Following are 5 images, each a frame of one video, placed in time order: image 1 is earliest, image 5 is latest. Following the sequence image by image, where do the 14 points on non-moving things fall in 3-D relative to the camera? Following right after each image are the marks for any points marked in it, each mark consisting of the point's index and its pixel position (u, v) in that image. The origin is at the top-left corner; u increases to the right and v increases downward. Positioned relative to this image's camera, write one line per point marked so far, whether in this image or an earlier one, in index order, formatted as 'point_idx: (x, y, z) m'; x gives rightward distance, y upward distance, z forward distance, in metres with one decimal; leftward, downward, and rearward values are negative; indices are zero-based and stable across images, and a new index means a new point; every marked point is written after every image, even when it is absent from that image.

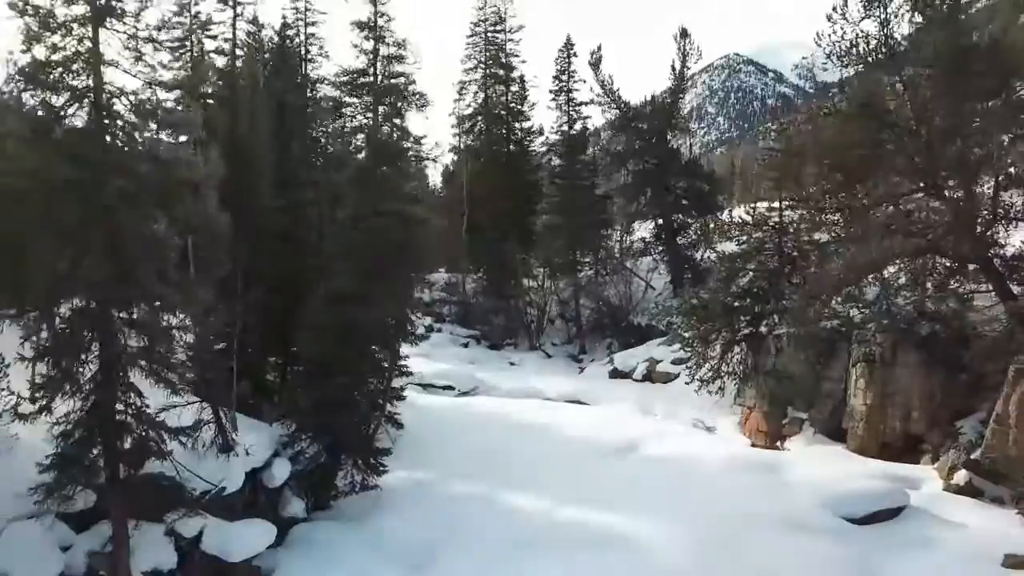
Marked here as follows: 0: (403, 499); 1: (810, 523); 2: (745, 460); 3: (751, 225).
0: (-1.3, -2.6, +14.4) m
1: (+3.2, -2.5, +12.6) m
2: (+3.0, -2.3, +15.4) m
3: (+4.1, +1.1, +20.1) m
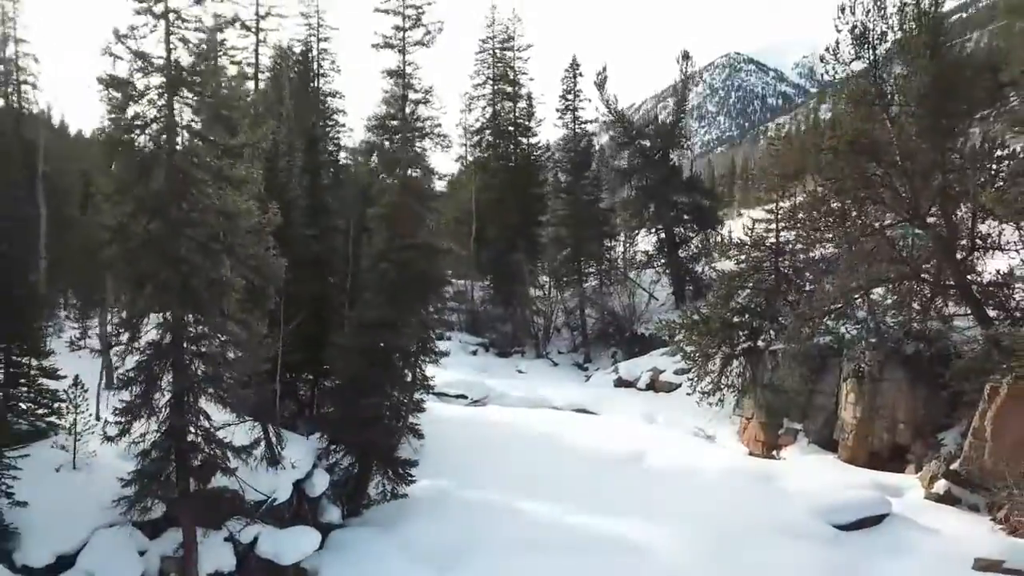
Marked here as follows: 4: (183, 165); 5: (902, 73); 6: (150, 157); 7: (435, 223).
0: (-1.1, -2.9, +15.6) m
1: (+3.4, -2.9, +13.8) m
2: (+3.2, -2.6, +16.6) m
3: (+4.3, +0.8, +21.4) m
4: (-2.8, +1.0, +10.0) m
5: (+5.5, +3.0, +16.7) m
6: (-3.0, +1.1, +9.8) m
7: (-1.0, +0.9, +15.8) m
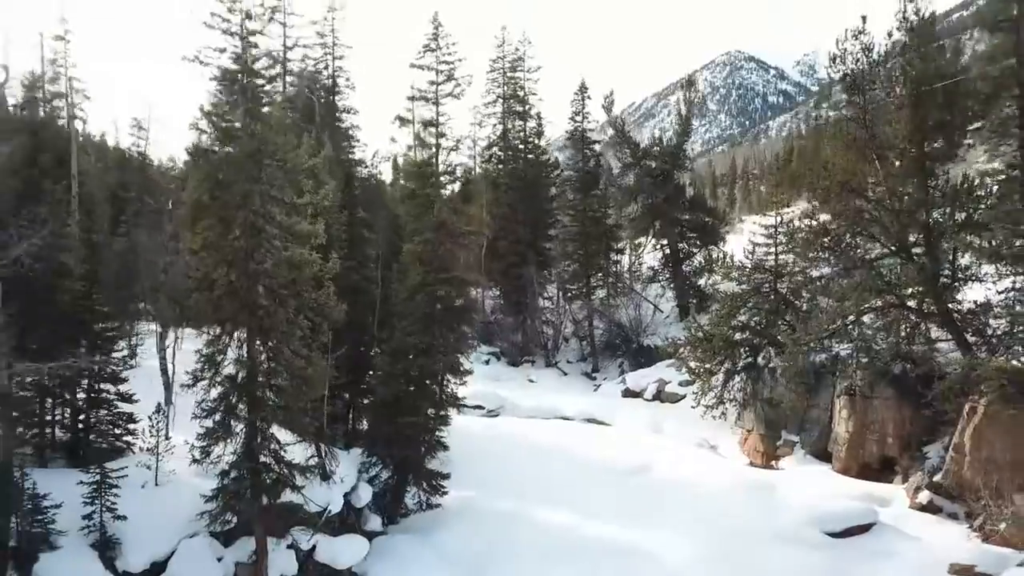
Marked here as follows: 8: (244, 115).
0: (-0.8, -3.3, +17.2) m
1: (+3.7, -3.3, +15.3) m
2: (+3.6, -3.0, +18.2) m
3: (+4.7, +0.4, +22.9) m
4: (-2.5, +0.6, +11.5) m
5: (+5.9, +2.6, +18.2) m
6: (-2.7, +0.7, +11.4) m
7: (-0.7, +0.5, +17.3) m
8: (-2.6, +1.7, +11.3) m
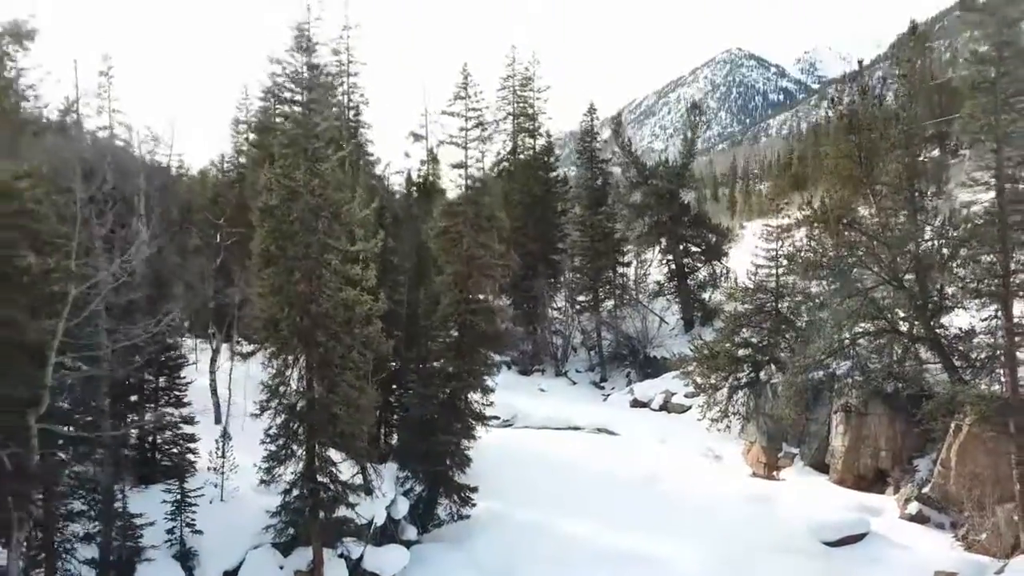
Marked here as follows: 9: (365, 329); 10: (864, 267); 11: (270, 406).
0: (-0.4, -3.7, +18.6) m
1: (+4.1, -3.7, +16.8) m
2: (+3.9, -3.4, +19.6) m
3: (+5.0, 0.0, +24.3) m
4: (-2.2, +0.2, +13.0) m
5: (+6.2, +2.2, +19.6) m
6: (-2.4, +0.2, +12.8) m
7: (-0.4, 0.0, +18.8) m
8: (-2.2, +1.2, +12.7) m
9: (-1.8, -0.5, +14.0) m
10: (+6.0, +0.4, +19.8) m
11: (-2.8, -1.3, +13.3) m
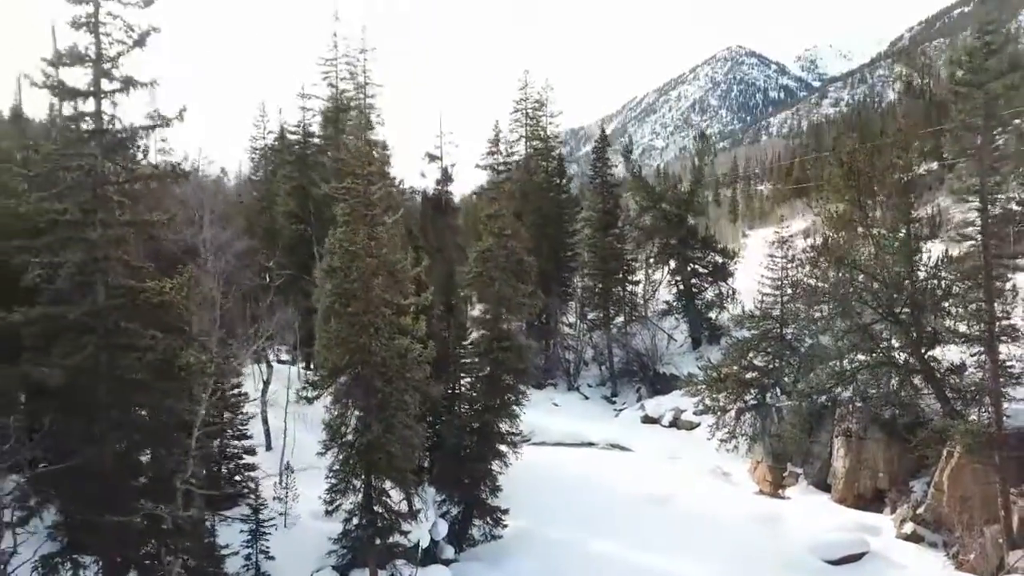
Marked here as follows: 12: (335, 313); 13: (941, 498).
0: (0.0, -4.4, +20.2) m
1: (+4.5, -4.3, +18.4) m
2: (+4.4, -4.0, +21.2) m
3: (+5.5, -0.7, +25.9) m
4: (-1.7, -0.4, +14.5) m
5: (+6.7, +1.6, +21.2) m
6: (-1.9, -0.4, +14.4) m
7: (+0.1, -0.6, +20.4) m
8: (-1.8, +0.6, +14.3) m
9: (-1.3, -1.1, +15.6) m
10: (+6.4, -0.3, +21.4) m
11: (-2.3, -2.0, +14.8) m
12: (-2.2, -0.3, +14.4) m
13: (+6.8, -3.3, +18.6) m
